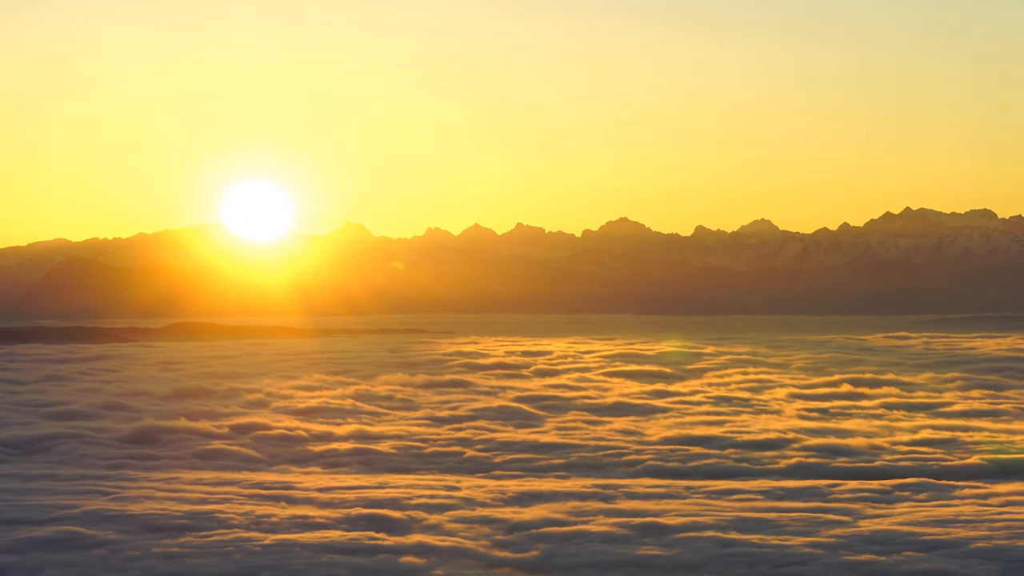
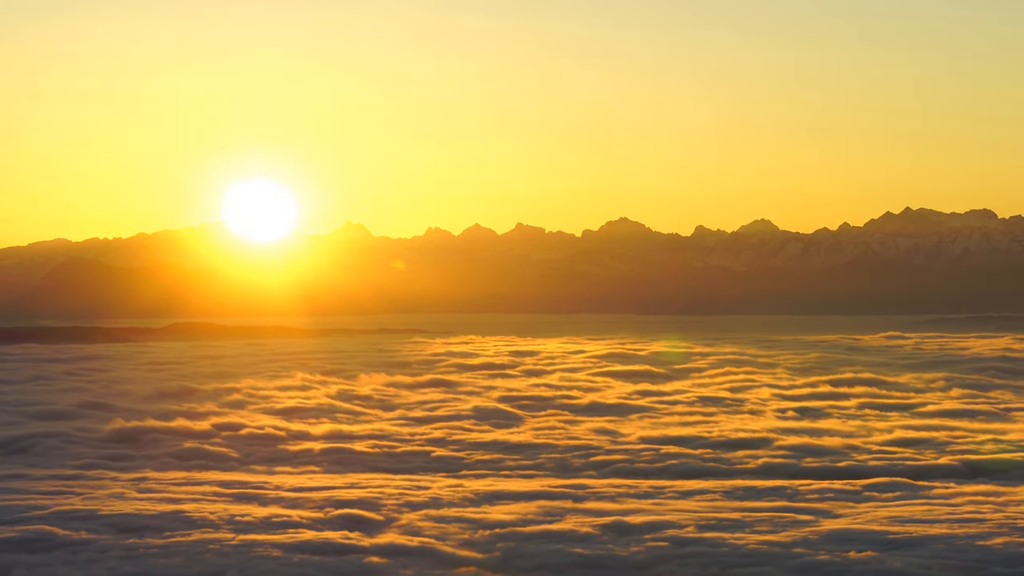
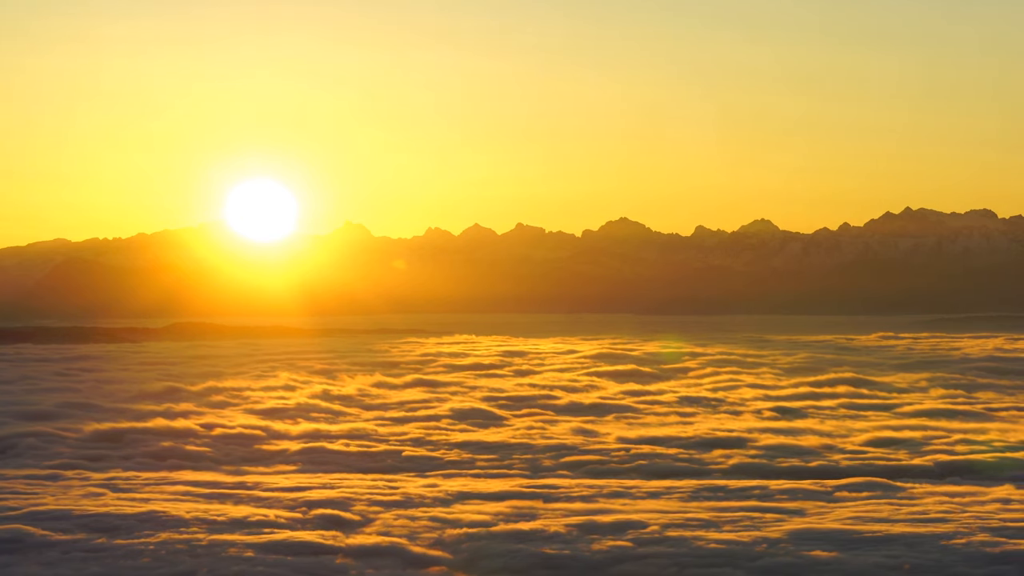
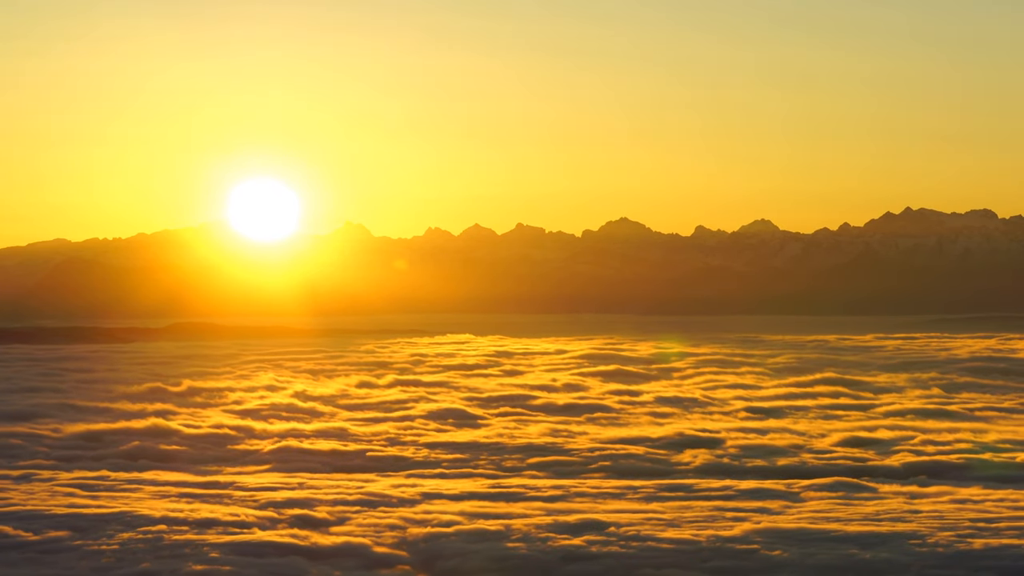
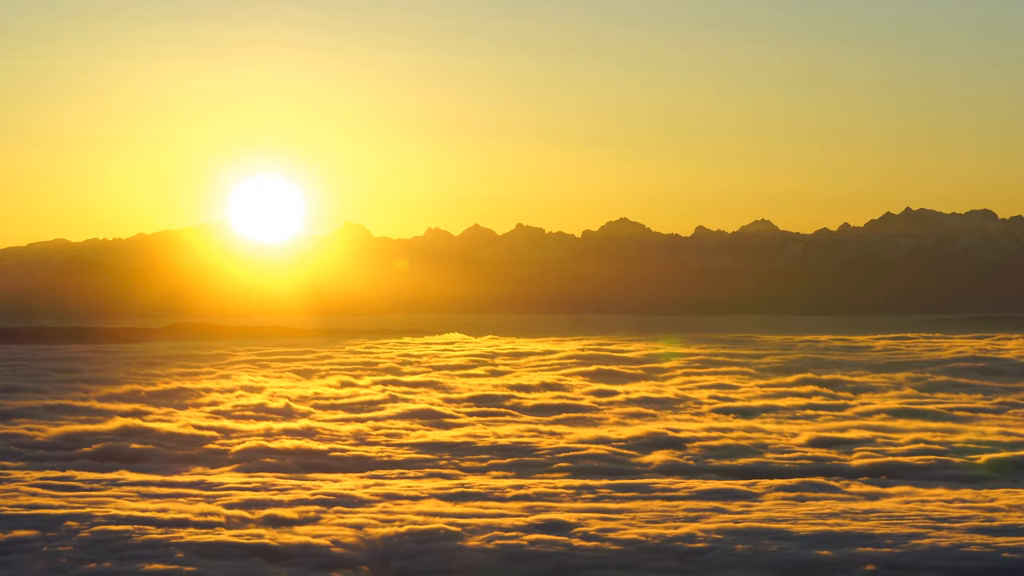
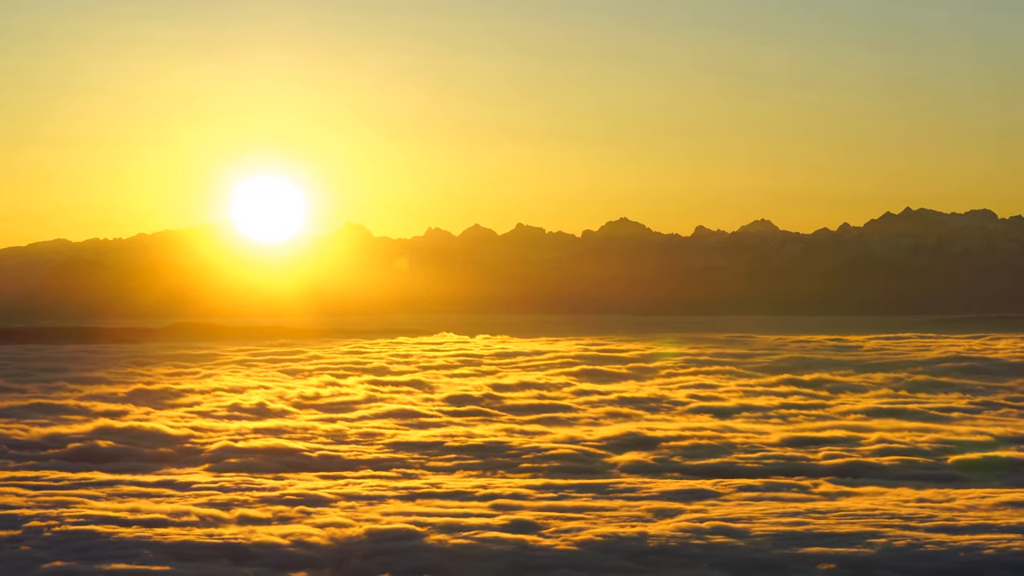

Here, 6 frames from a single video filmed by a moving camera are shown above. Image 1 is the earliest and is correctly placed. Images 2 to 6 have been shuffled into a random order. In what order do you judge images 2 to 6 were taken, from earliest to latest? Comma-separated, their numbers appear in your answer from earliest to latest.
2, 3, 4, 5, 6
